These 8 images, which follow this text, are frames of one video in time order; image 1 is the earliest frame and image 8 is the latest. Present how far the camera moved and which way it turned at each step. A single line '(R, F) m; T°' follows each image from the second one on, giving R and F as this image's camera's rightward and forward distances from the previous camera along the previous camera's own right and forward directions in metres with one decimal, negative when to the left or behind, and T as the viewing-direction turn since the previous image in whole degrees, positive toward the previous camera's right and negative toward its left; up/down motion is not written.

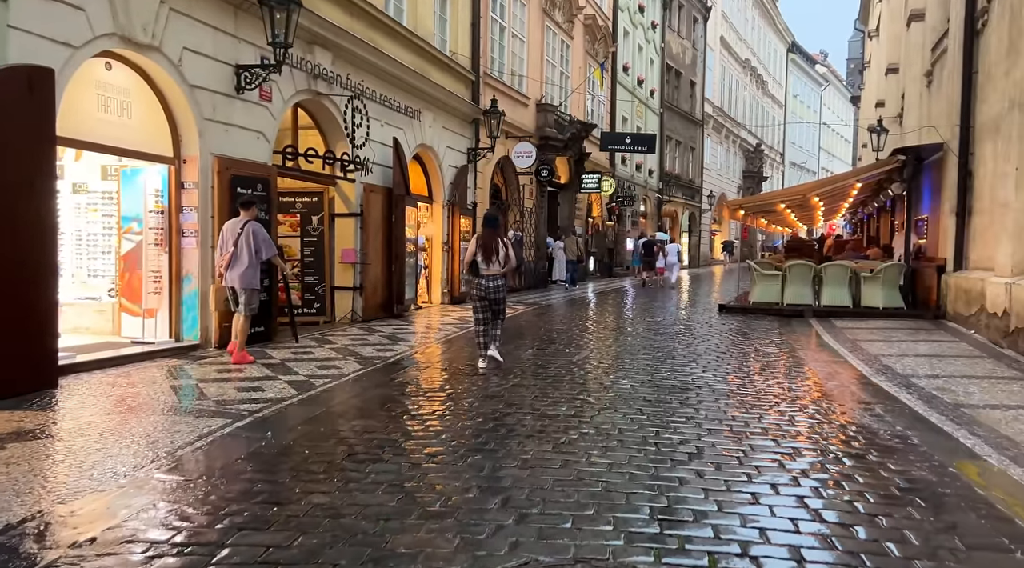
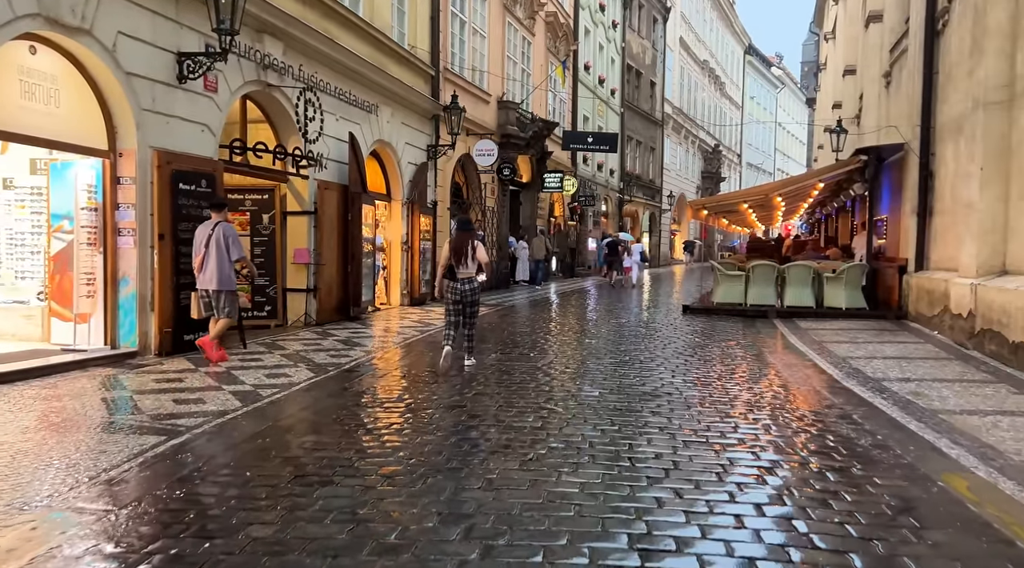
(0.0, +0.4) m; +3°
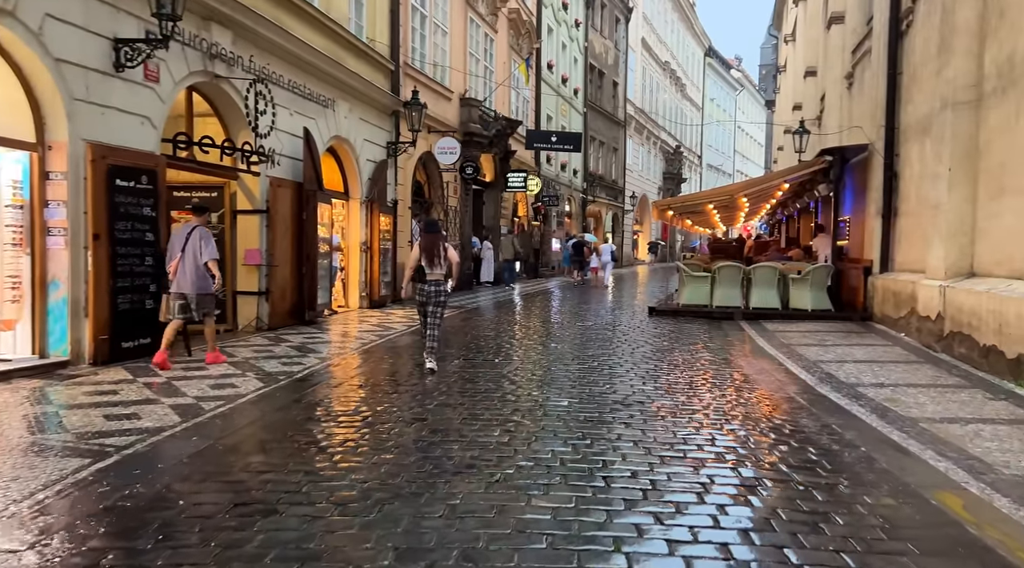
(0.0, +0.4) m; +2°
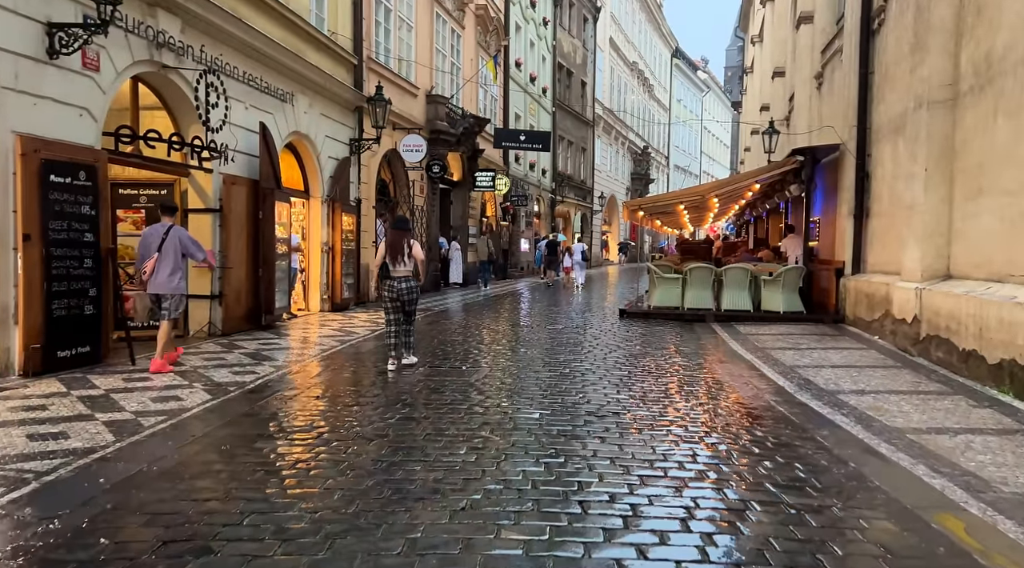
(0.0, +0.4) m; +2°
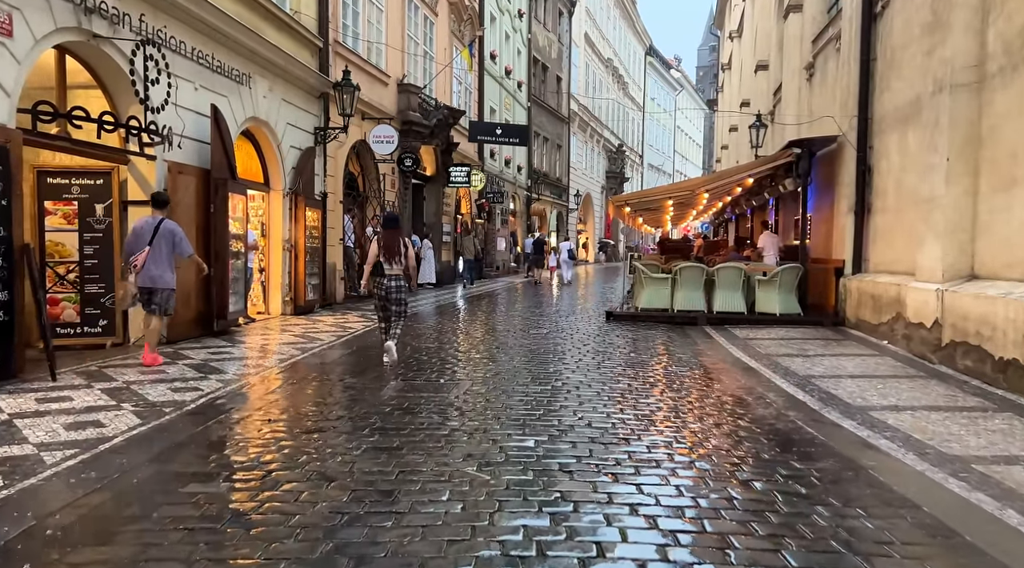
(-0.1, +1.1) m; +2°
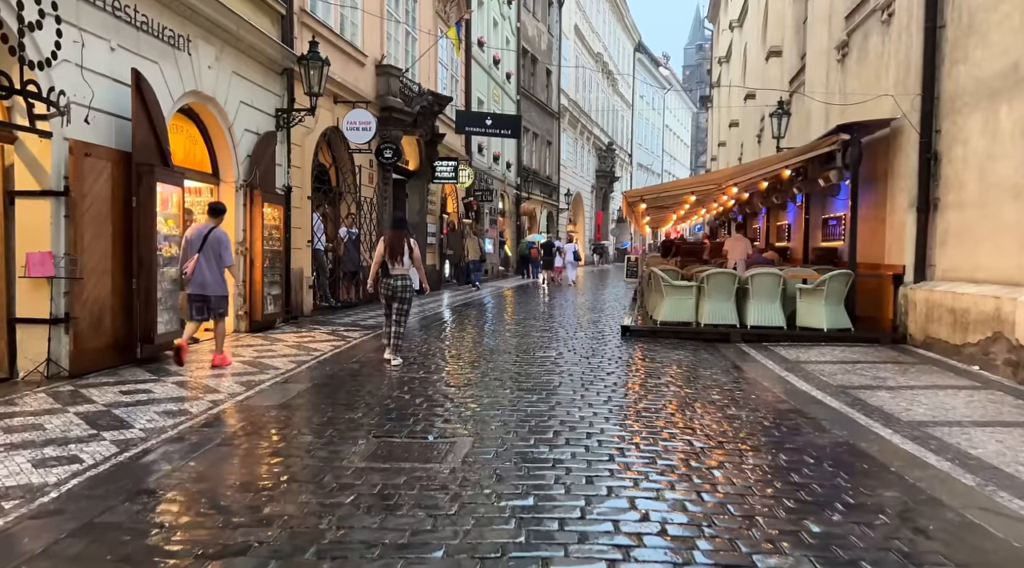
(-0.2, +2.3) m; +1°
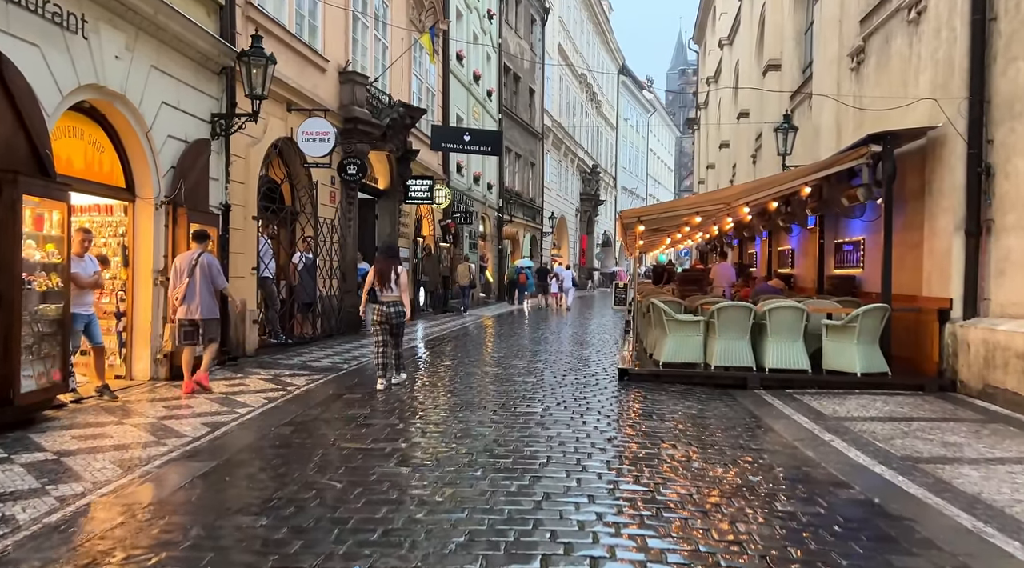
(+0.1, +1.9) m; +1°
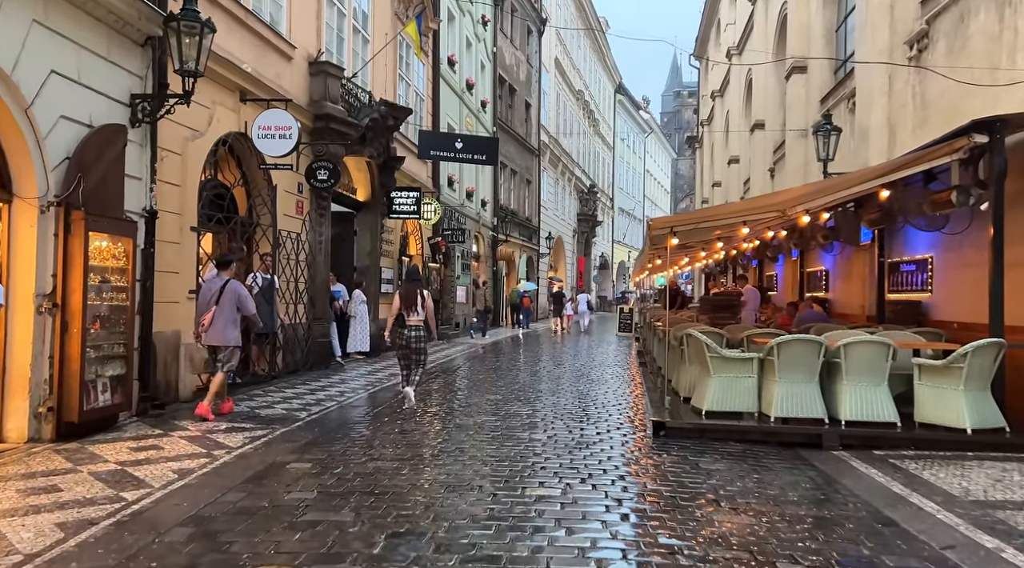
(-0.1, +2.4) m; 0°
